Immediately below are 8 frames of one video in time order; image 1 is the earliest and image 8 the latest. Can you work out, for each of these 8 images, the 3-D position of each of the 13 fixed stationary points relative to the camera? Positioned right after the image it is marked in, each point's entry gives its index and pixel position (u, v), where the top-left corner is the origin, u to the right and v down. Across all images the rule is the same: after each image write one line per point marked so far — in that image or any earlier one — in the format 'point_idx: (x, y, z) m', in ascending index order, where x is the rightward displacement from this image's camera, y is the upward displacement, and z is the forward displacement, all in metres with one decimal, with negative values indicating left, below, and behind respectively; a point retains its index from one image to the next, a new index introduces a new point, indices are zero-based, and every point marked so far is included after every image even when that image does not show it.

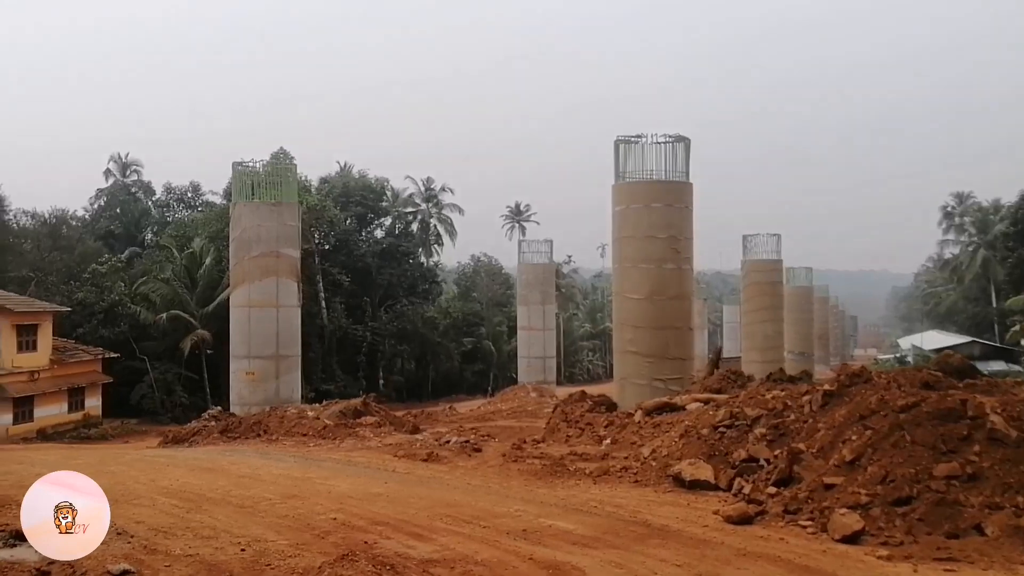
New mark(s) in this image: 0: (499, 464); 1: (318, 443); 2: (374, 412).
0: (-0.1, -1.8, +9.5) m
1: (-2.5, -2.0, +12.1) m
2: (-2.1, -1.9, +14.8) m
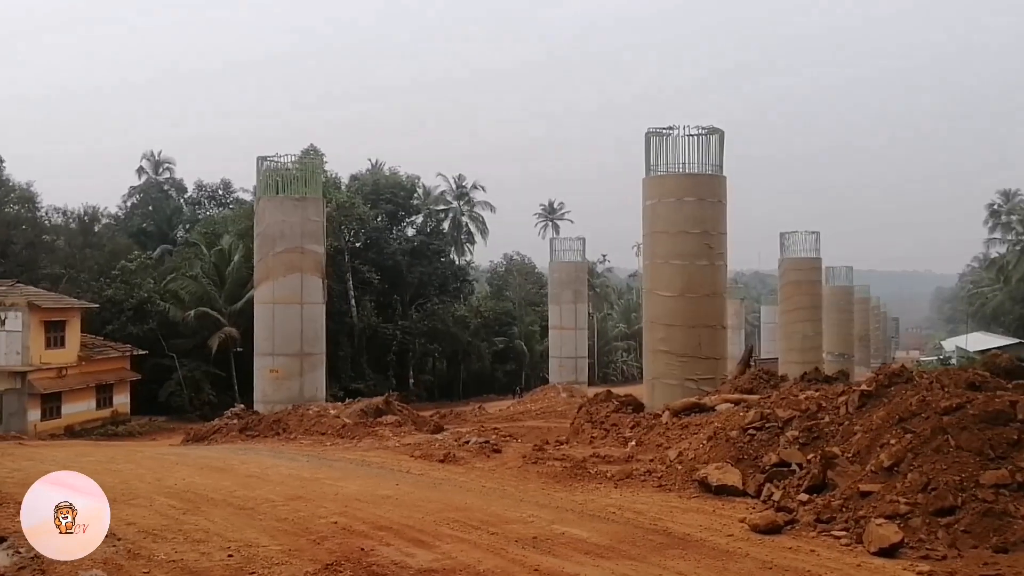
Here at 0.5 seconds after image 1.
0: (0.0, -1.7, +9.1) m
1: (-2.2, -1.9, +11.8) m
2: (-1.7, -1.8, +14.5) m
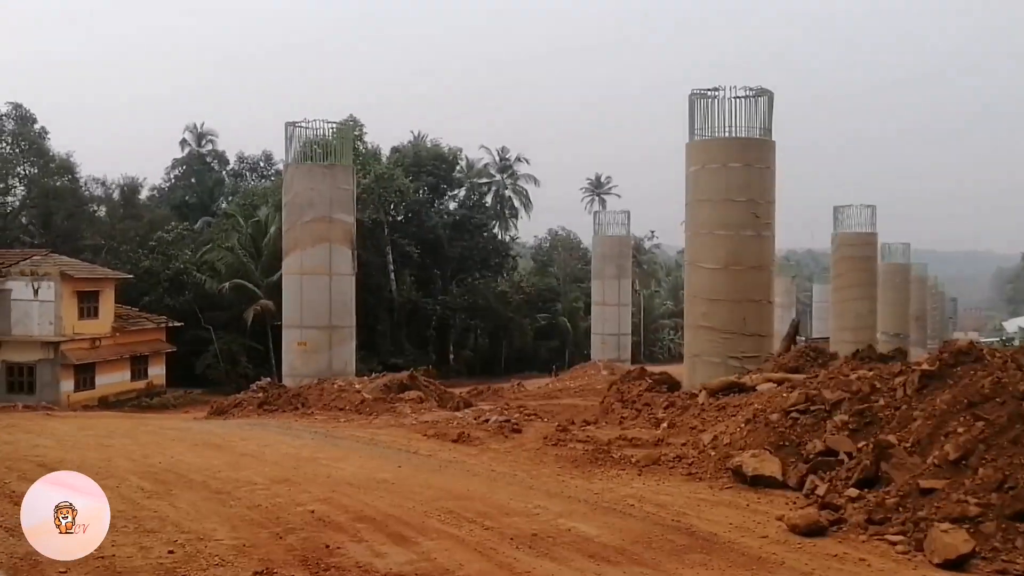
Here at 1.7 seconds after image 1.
0: (+0.2, -1.4, +8.3) m
1: (-1.9, -1.5, +11.1) m
2: (-1.3, -1.4, +13.8) m
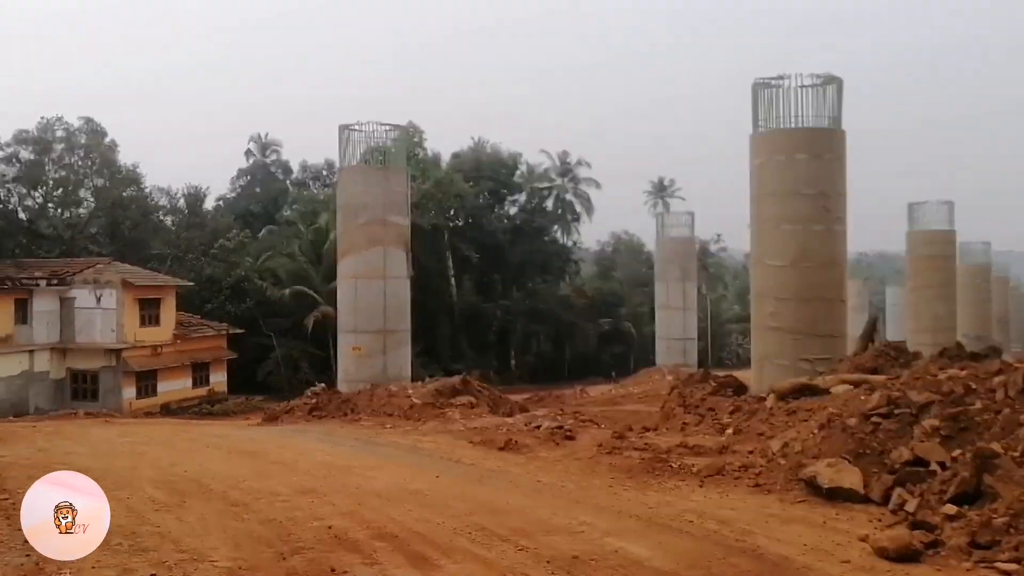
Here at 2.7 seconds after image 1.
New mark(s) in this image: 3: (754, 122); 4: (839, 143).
0: (+0.6, -1.4, +7.7) m
1: (-1.3, -1.5, +10.6) m
2: (-0.5, -1.4, +13.2) m
3: (+3.6, +2.5, +14.0) m
4: (+4.7, +2.1, +13.6) m
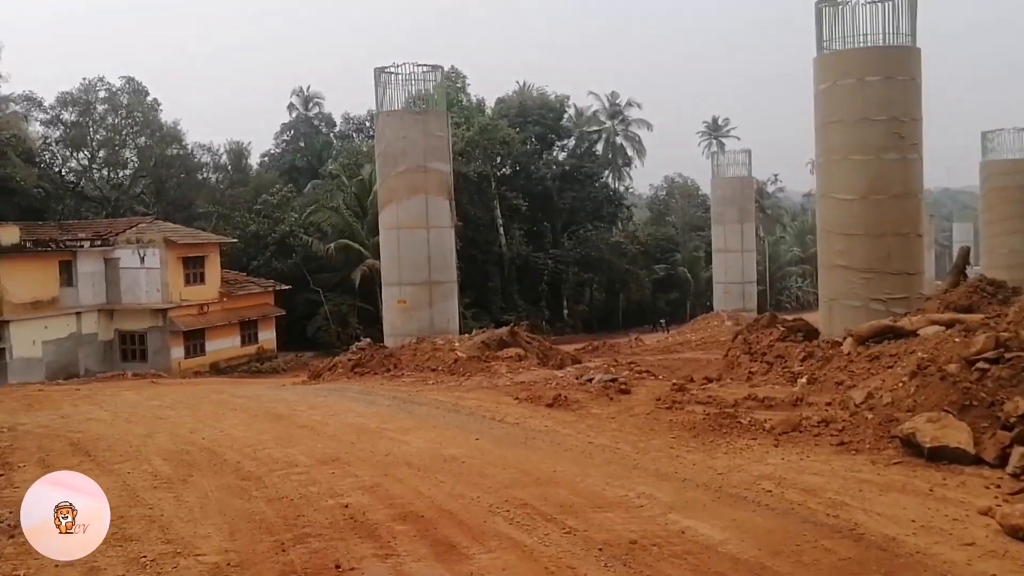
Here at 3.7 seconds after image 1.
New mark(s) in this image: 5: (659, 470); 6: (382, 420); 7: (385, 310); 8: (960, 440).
0: (+1.0, -0.9, +6.9) m
1: (-0.8, -1.0, +10.0) m
2: (+0.2, -0.7, +12.5) m
3: (+4.2, +3.3, +12.9) m
4: (+5.2, +2.9, +12.4) m
5: (+0.8, -0.9, +4.9) m
6: (-1.0, -1.0, +7.1) m
7: (-2.2, -0.4, +16.4) m
8: (+2.3, -0.8, +4.9) m
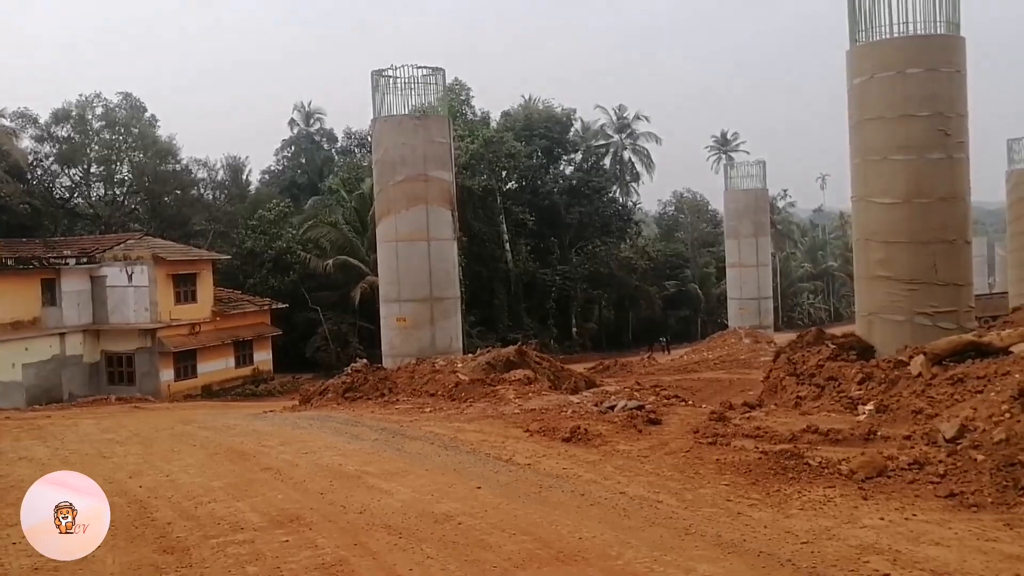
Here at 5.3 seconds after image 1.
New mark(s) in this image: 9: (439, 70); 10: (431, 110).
0: (+1.0, -1.0, +5.7) m
1: (-0.7, -1.1, +8.8) m
2: (+0.3, -0.9, +11.3) m
3: (+4.2, +3.2, +11.7) m
4: (+5.3, +2.8, +11.2) m
5: (+0.8, -1.0, +3.6) m
6: (-0.9, -1.1, +5.9) m
7: (-2.1, -0.7, +15.2) m
8: (+2.3, -0.8, +3.7) m
9: (-1.1, +3.4, +14.6) m
10: (-1.3, +2.8, +14.8) m
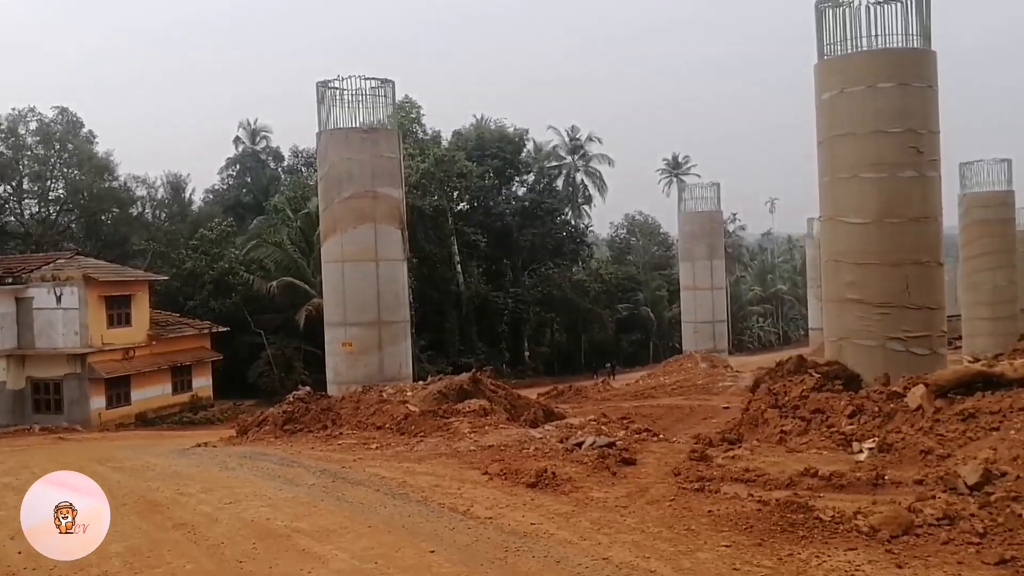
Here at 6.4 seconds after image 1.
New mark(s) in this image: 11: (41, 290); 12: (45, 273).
0: (+0.8, -1.1, +5.0) m
1: (-1.1, -1.3, +7.9) m
2: (-0.3, -1.1, +10.5) m
3: (+3.7, +2.9, +11.2) m
4: (+4.8, +2.5, +10.8) m
5: (+0.7, -1.0, +2.9) m
6: (-1.1, -1.2, +5.0) m
7: (-2.8, -1.0, +14.2) m
8: (+2.2, -0.9, +3.0) m
9: (-1.8, +3.0, +13.9) m
10: (-2.0, +2.5, +14.0) m
11: (-9.8, 0.0, +19.7) m
12: (-9.7, +0.3, +19.7) m
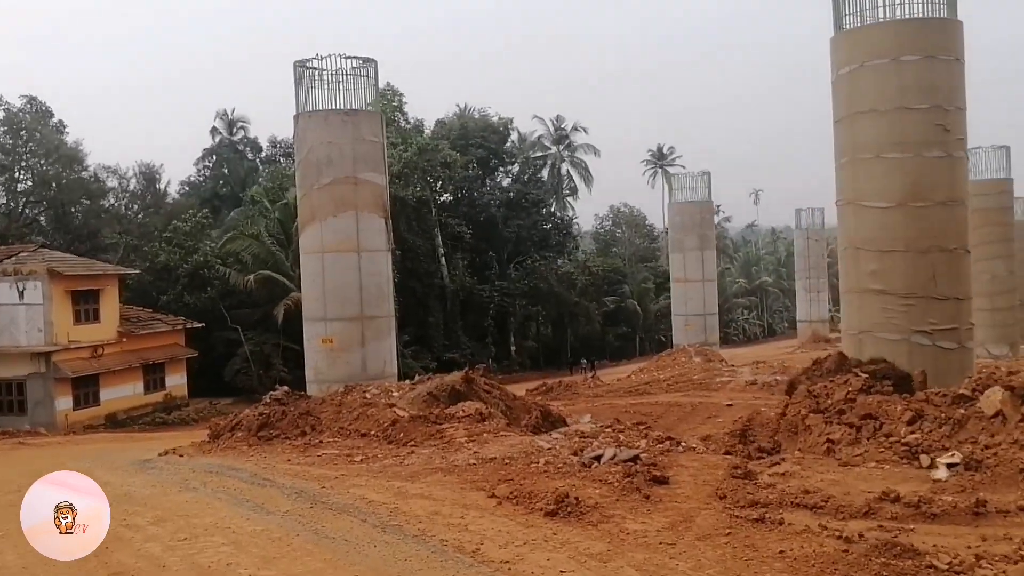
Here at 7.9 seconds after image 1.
0: (+0.9, -1.0, +4.0) m
1: (-1.0, -1.2, +7.0) m
2: (-0.3, -1.0, +9.6) m
3: (+3.6, +3.0, +10.4) m
4: (+4.8, +2.7, +9.9) m
5: (+0.8, -1.0, +2.0) m
6: (-1.0, -1.1, +4.1) m
7: (-2.9, -0.9, +13.3) m
8: (+2.4, -0.8, +2.1) m
9: (-1.9, +3.1, +12.9) m
10: (-2.1, +2.6, +13.0) m
11: (-10.0, +0.1, +18.6) m
12: (-10.0, +0.4, +18.6) m
